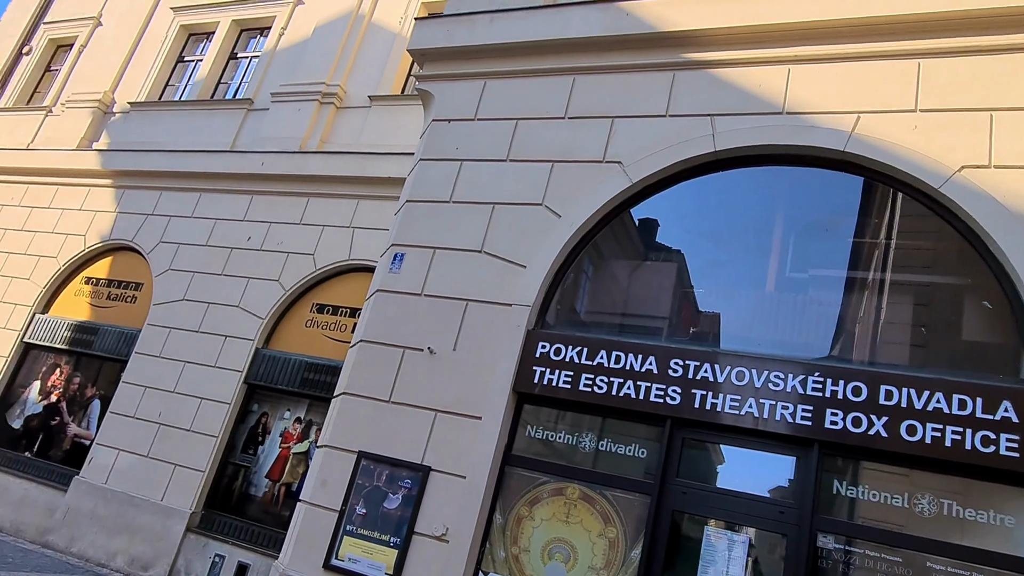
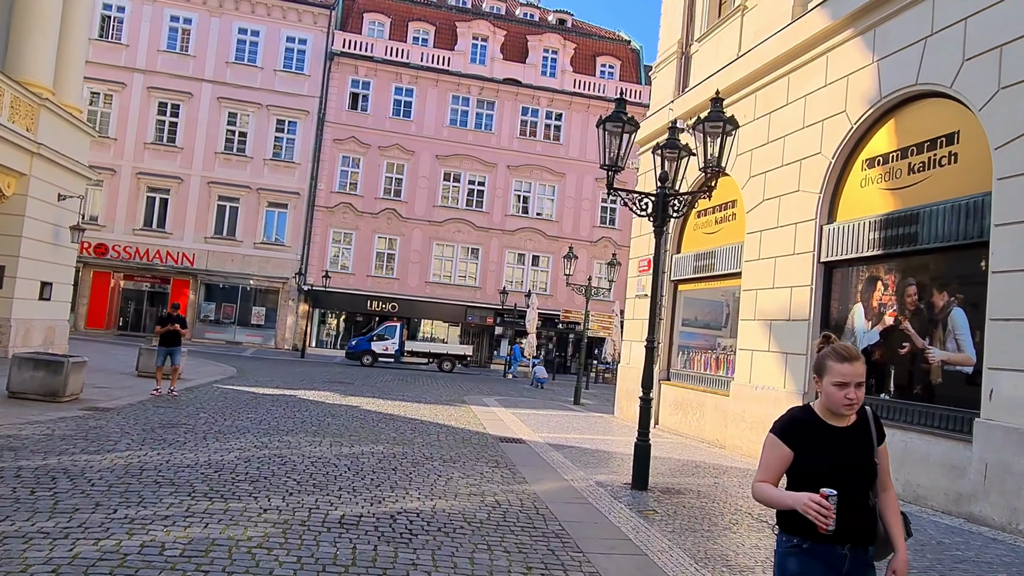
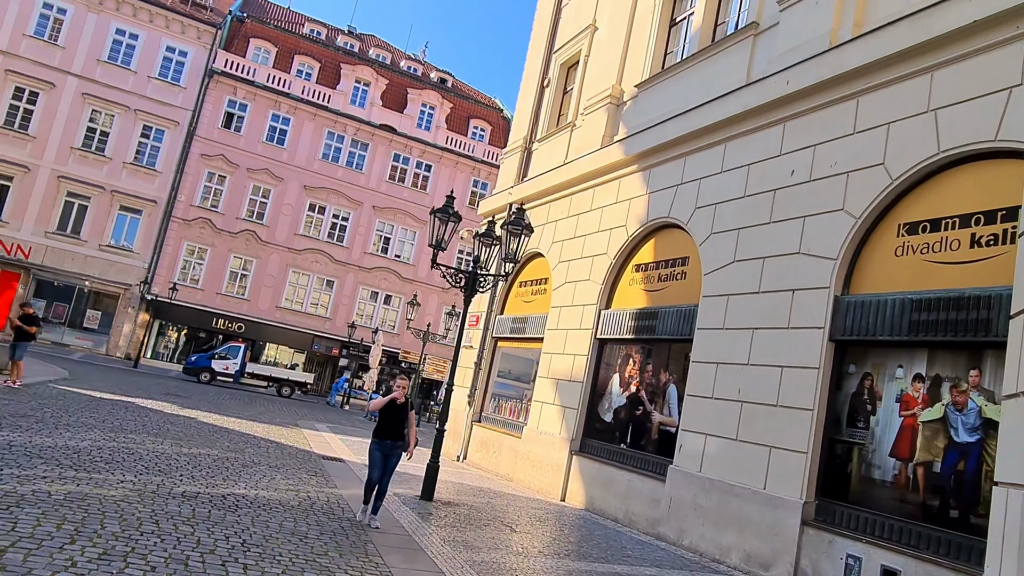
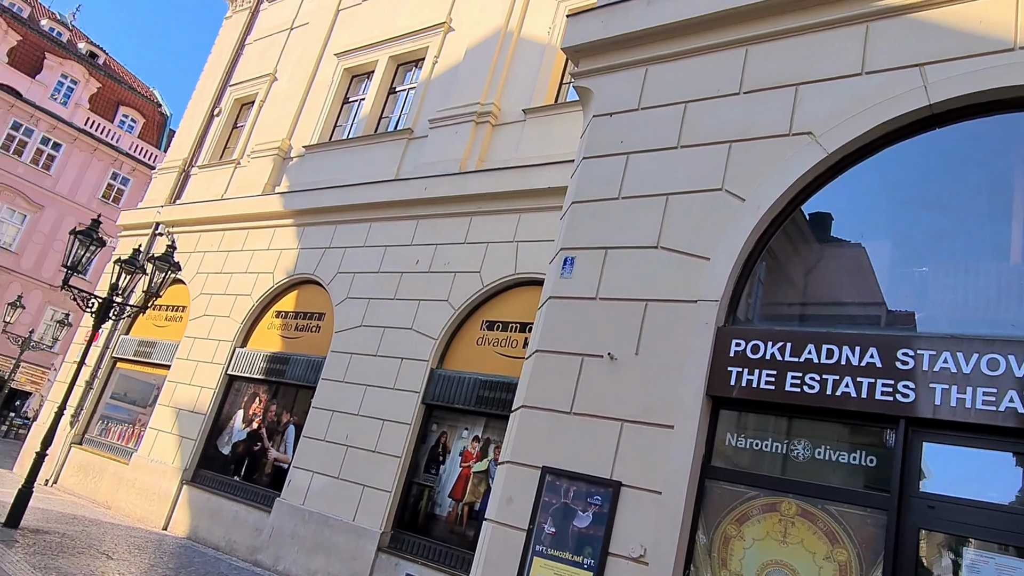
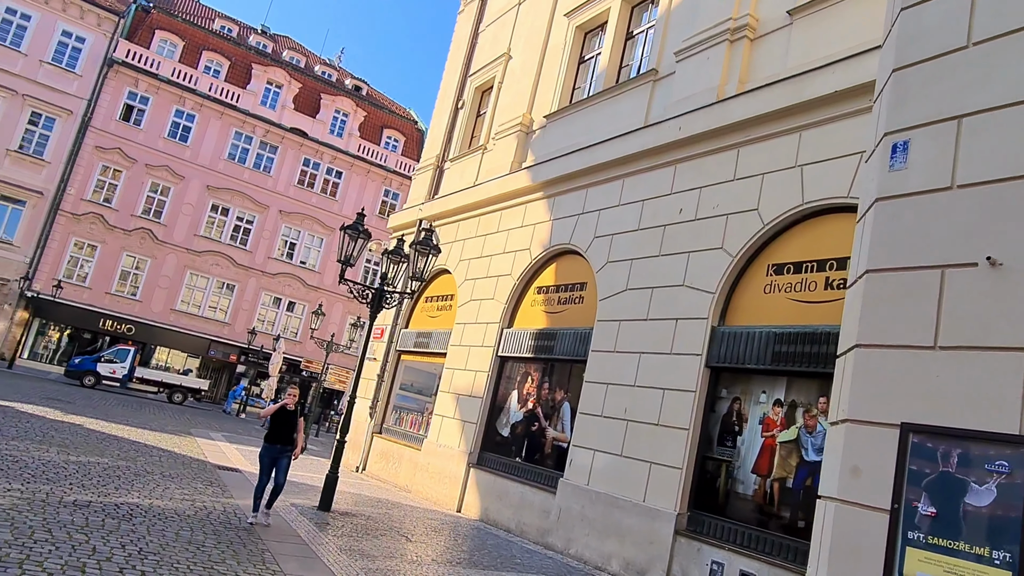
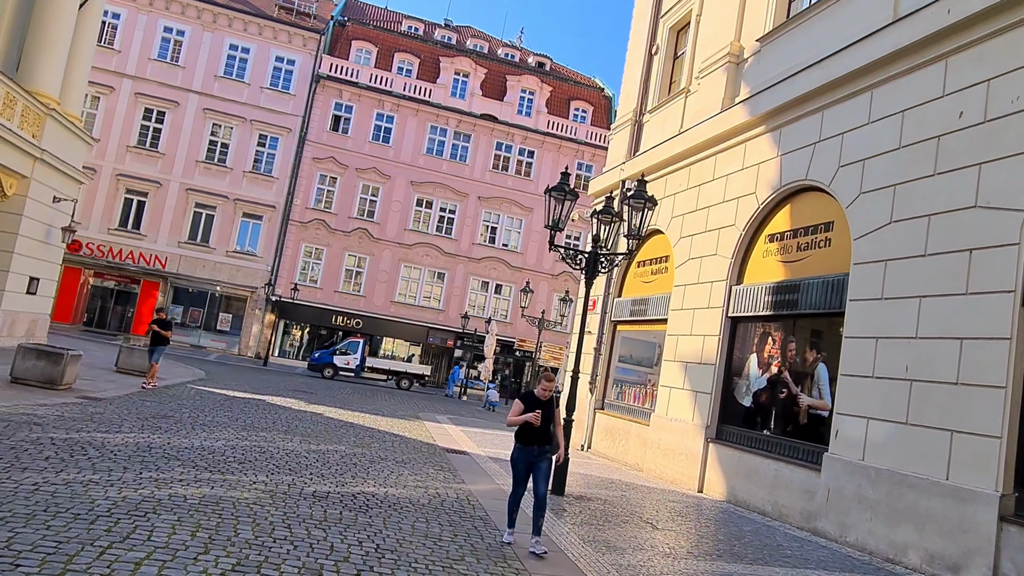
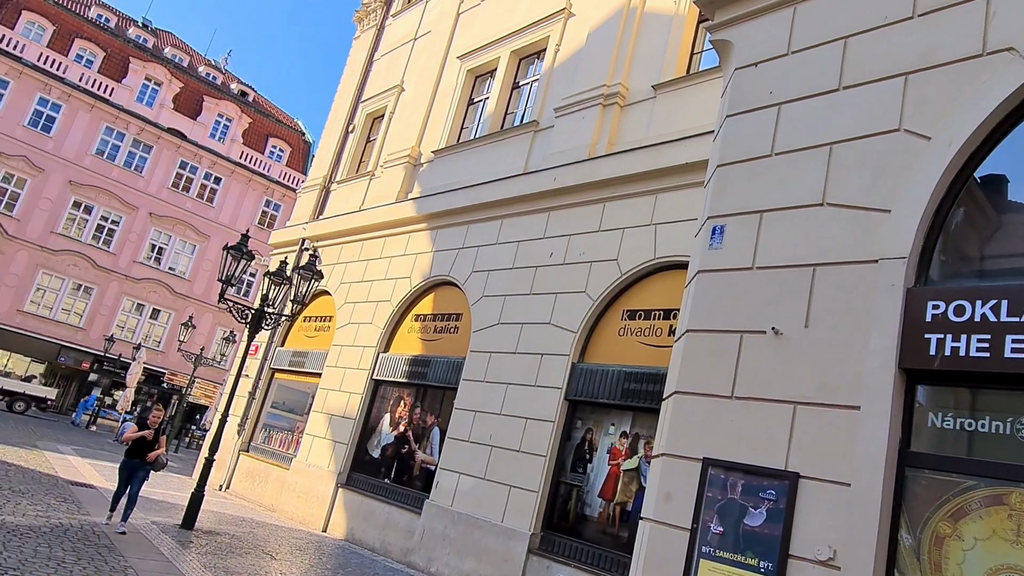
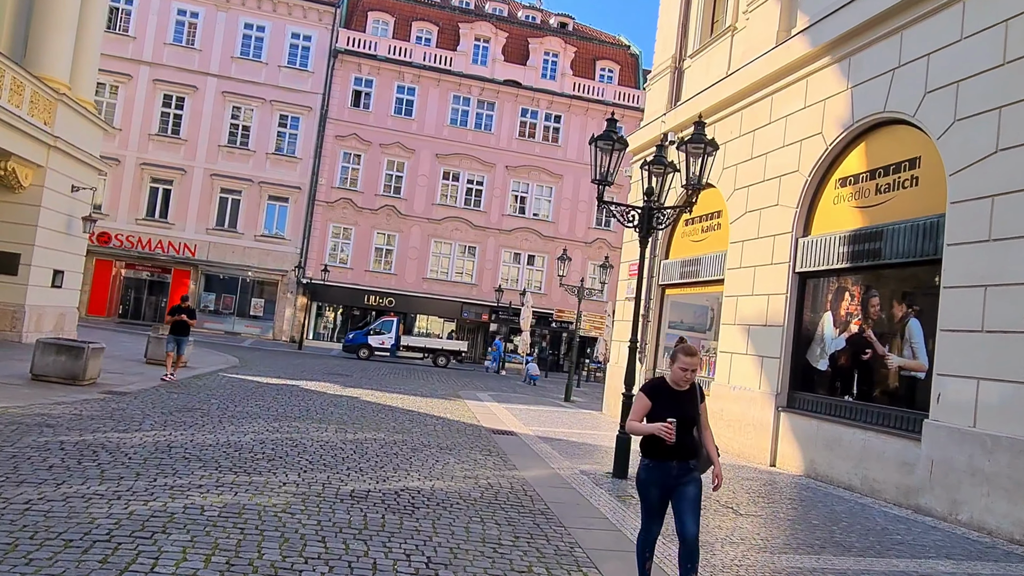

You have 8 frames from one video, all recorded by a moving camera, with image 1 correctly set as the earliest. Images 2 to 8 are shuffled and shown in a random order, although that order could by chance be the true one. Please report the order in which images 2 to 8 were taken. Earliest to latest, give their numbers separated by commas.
4, 7, 5, 3, 6, 8, 2
